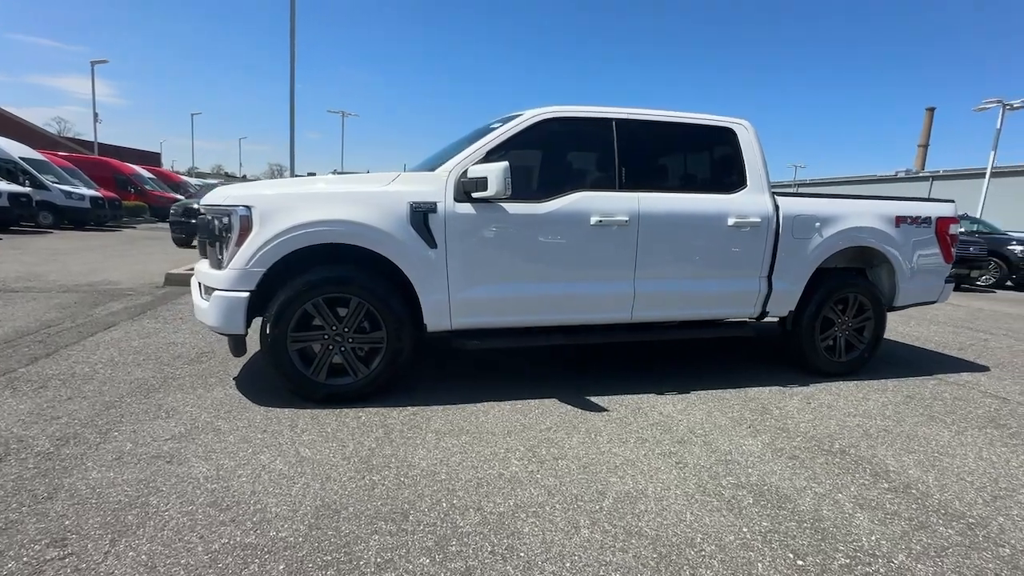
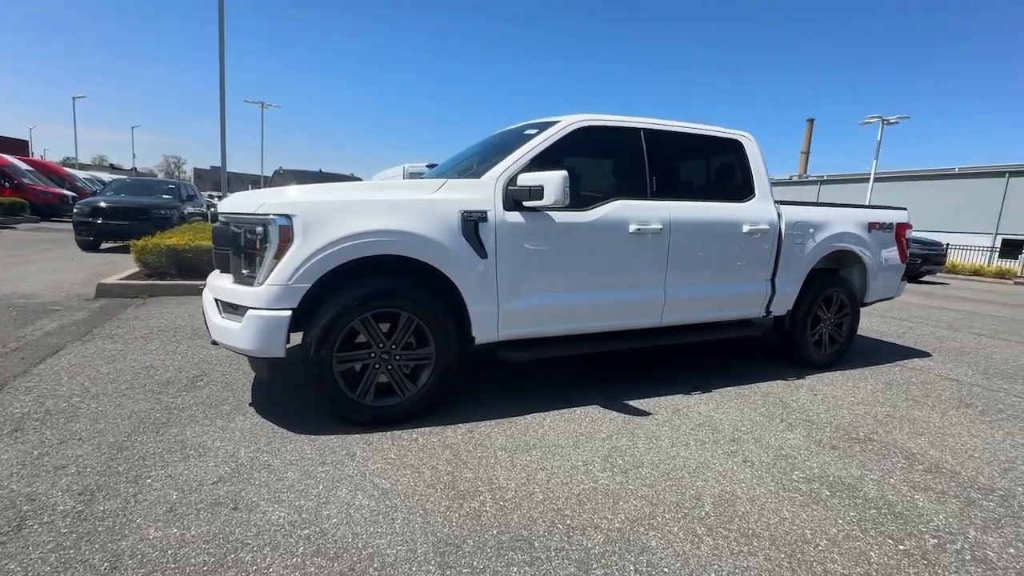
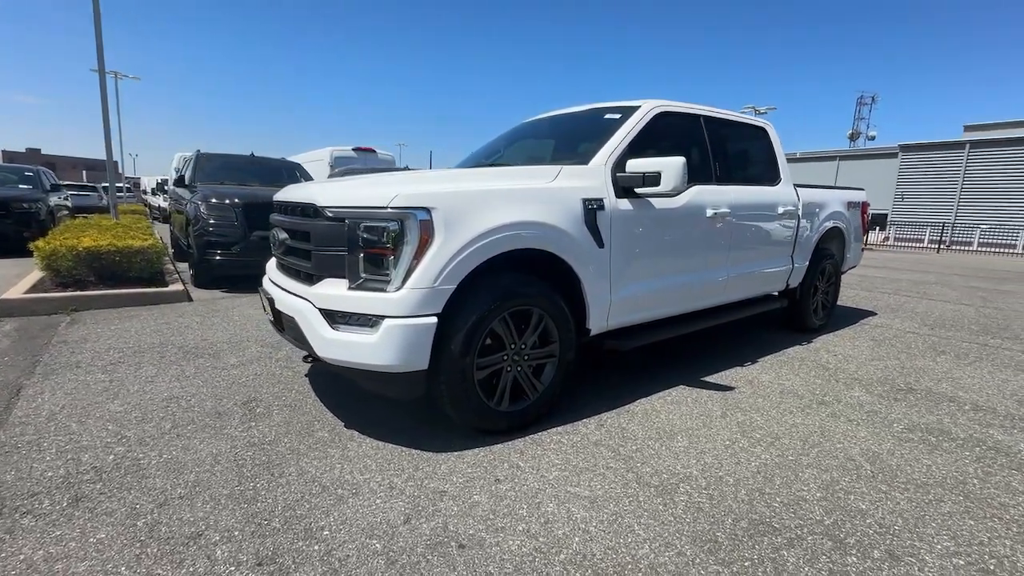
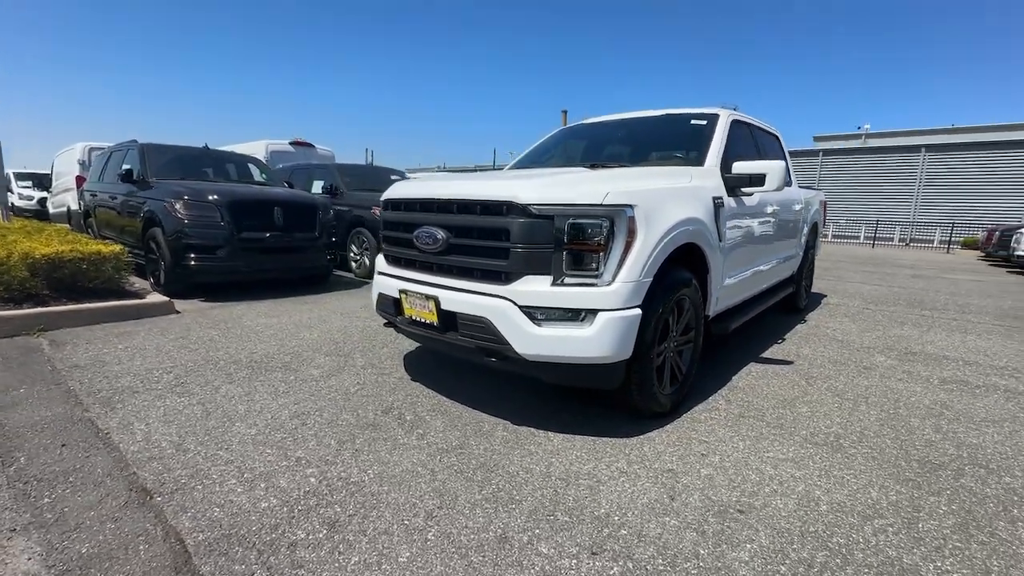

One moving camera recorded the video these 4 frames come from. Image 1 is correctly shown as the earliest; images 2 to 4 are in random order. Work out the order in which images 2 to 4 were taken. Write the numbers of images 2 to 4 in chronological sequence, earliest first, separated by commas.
2, 3, 4
